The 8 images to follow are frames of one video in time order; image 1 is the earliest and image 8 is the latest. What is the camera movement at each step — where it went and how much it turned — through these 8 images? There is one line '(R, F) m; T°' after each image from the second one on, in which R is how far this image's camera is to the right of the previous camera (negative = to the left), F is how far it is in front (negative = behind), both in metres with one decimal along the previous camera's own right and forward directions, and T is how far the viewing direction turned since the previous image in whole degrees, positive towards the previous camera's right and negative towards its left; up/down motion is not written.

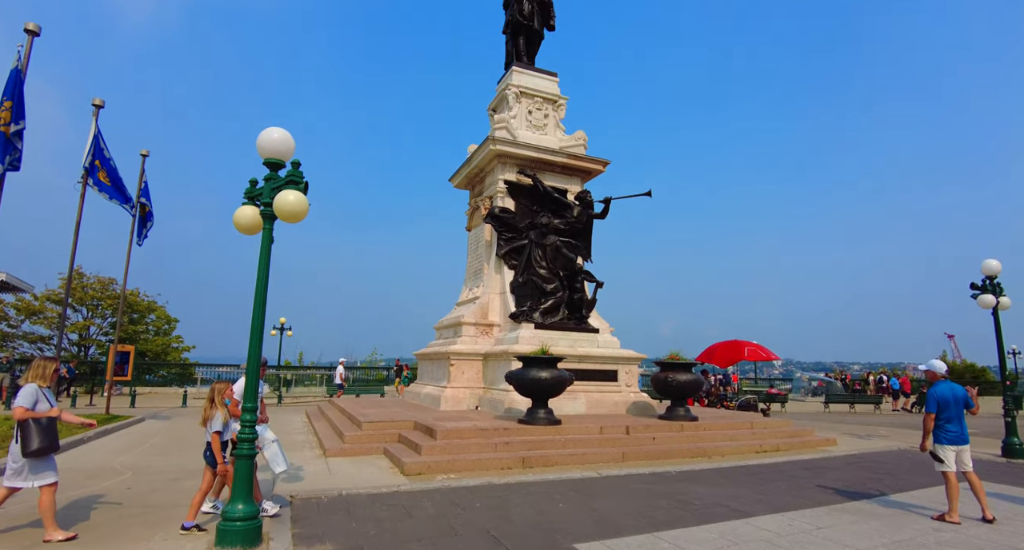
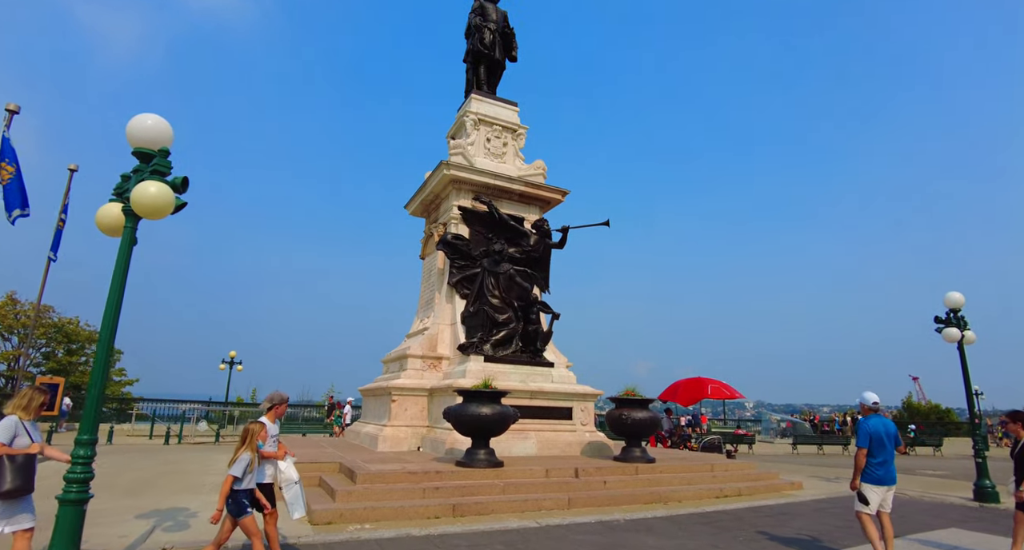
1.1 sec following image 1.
(+0.6, +0.7) m; +2°
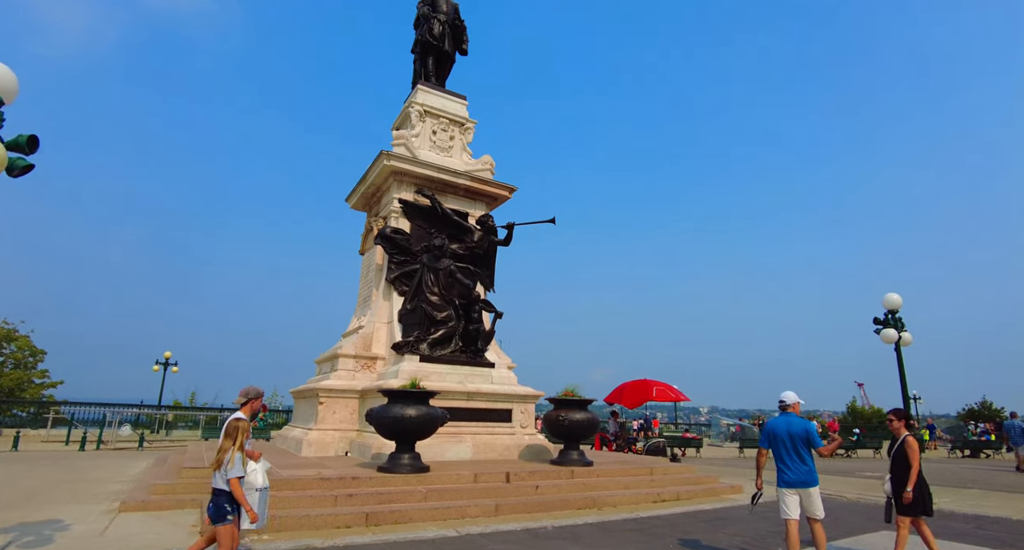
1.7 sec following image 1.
(+0.6, +0.5) m; +4°
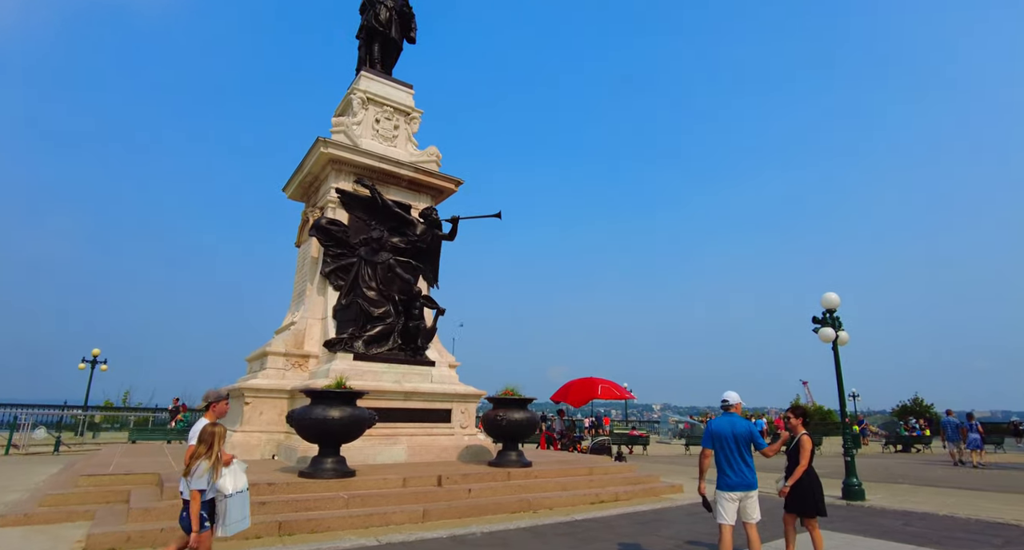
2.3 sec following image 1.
(+0.4, +0.4) m; +4°
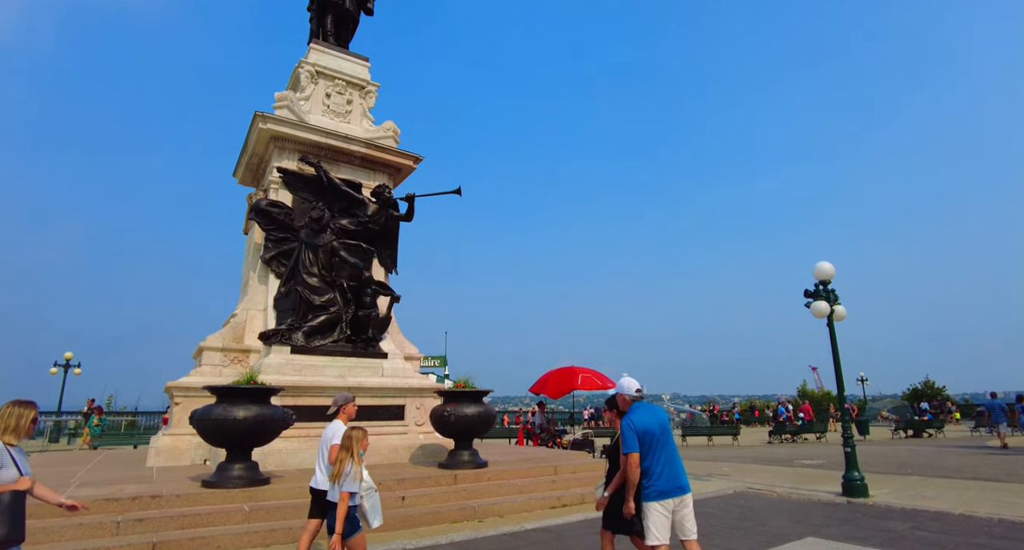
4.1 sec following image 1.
(+1.0, +1.1) m; -1°
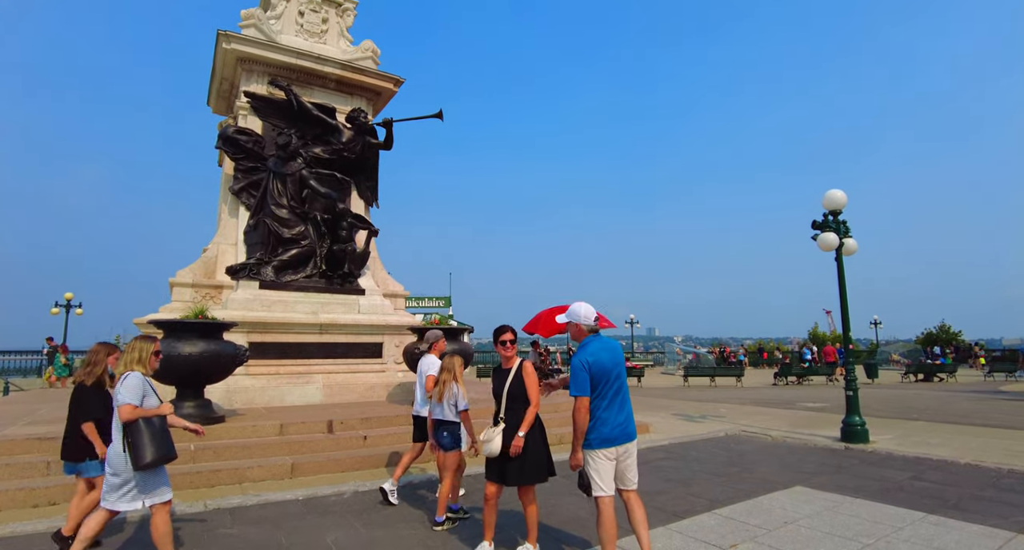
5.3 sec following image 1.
(+0.6, +0.7) m; -2°
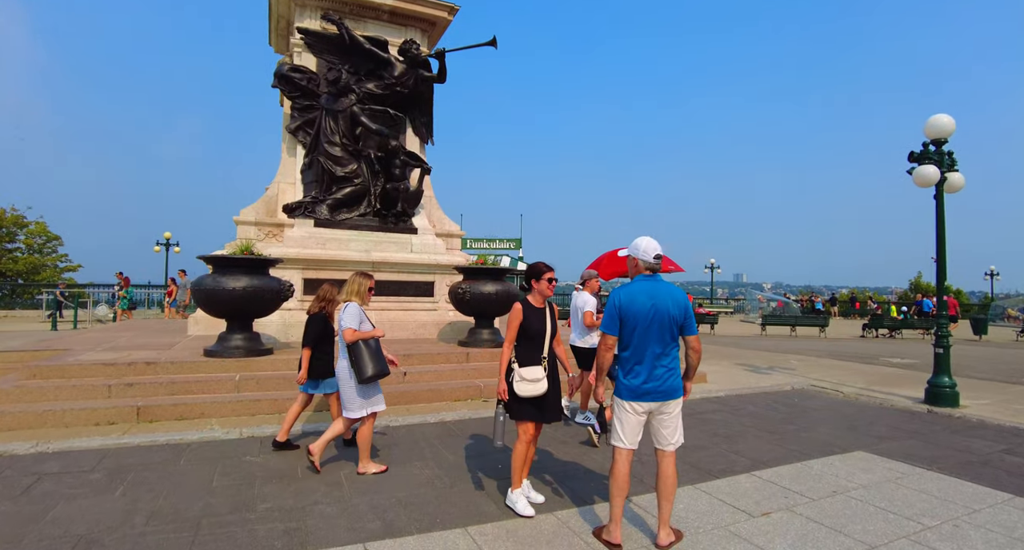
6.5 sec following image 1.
(+0.5, +0.4) m; -8°
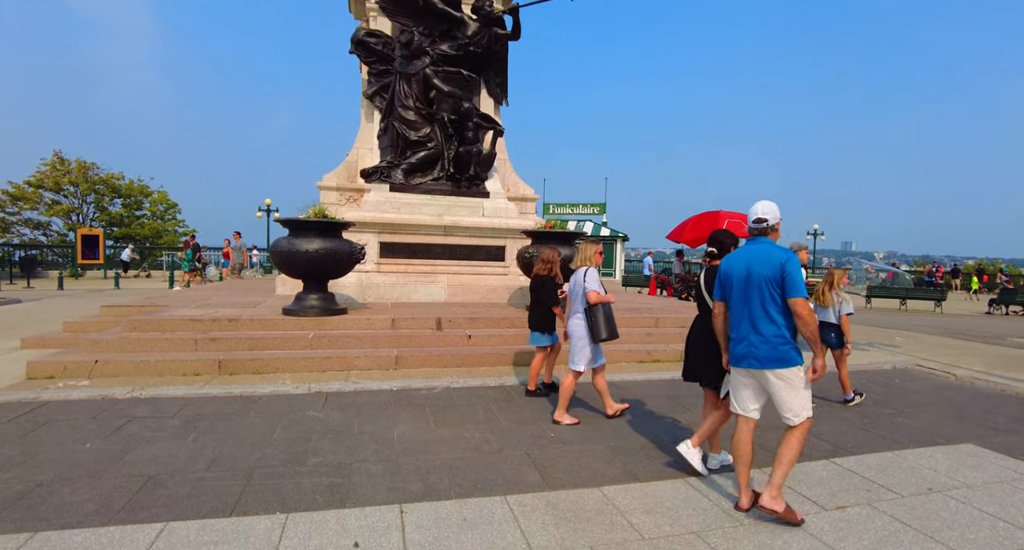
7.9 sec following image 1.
(+0.2, +0.2) m; -9°
